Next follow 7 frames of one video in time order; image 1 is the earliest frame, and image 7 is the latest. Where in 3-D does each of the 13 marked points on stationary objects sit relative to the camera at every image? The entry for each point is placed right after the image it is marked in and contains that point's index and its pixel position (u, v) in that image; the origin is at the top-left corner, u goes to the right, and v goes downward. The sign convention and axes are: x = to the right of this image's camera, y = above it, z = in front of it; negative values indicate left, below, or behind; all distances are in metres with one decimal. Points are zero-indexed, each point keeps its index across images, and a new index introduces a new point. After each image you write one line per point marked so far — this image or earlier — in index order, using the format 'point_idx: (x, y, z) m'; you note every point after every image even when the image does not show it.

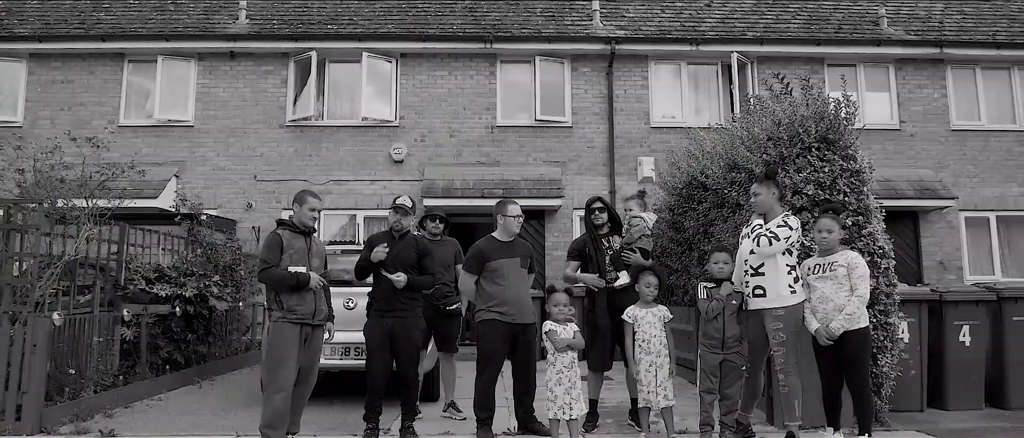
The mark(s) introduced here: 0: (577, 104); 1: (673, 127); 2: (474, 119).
0: (+1.0, +1.8, +12.0) m
1: (+2.5, +1.4, +12.0) m
2: (-0.6, +1.5, +11.8) m
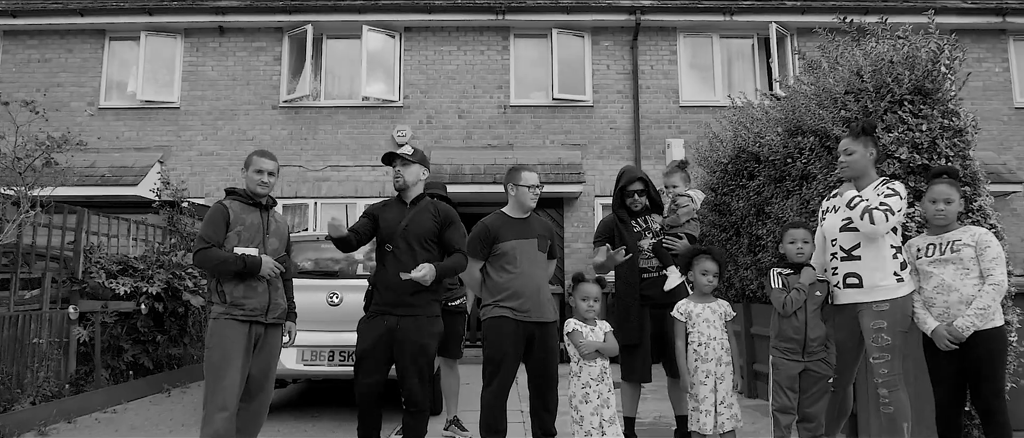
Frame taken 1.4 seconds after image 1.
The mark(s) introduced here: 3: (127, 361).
0: (+1.2, +1.9, +10.9) m
1: (+2.7, +1.6, +10.9) m
2: (-0.4, +1.7, +10.7) m
3: (-3.4, -1.3, +6.8) m
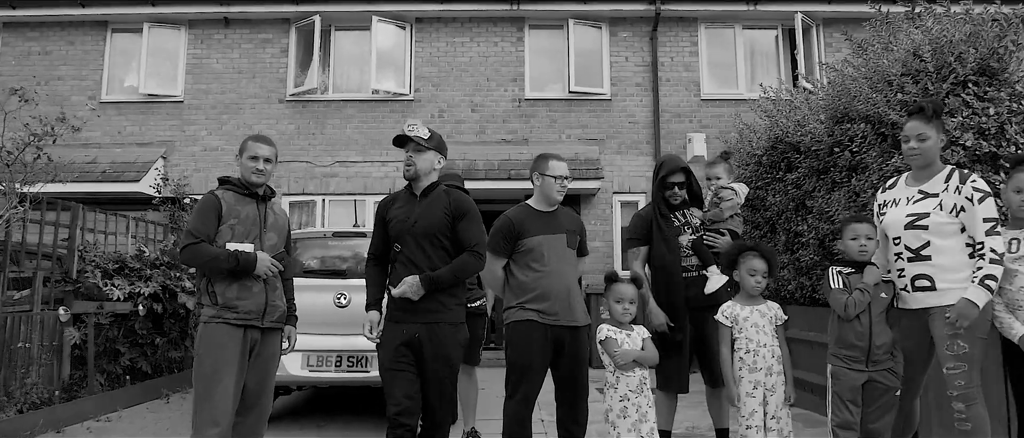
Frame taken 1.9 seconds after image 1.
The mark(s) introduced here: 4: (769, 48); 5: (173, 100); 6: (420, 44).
0: (+1.4, +2.0, +10.5) m
1: (+2.9, +1.6, +10.4) m
2: (-0.2, +1.7, +10.3) m
3: (-3.3, -1.2, +6.5) m
4: (+3.6, +2.4, +10.9) m
5: (-4.5, +1.6, +10.3) m
6: (-1.2, +2.4, +10.5) m
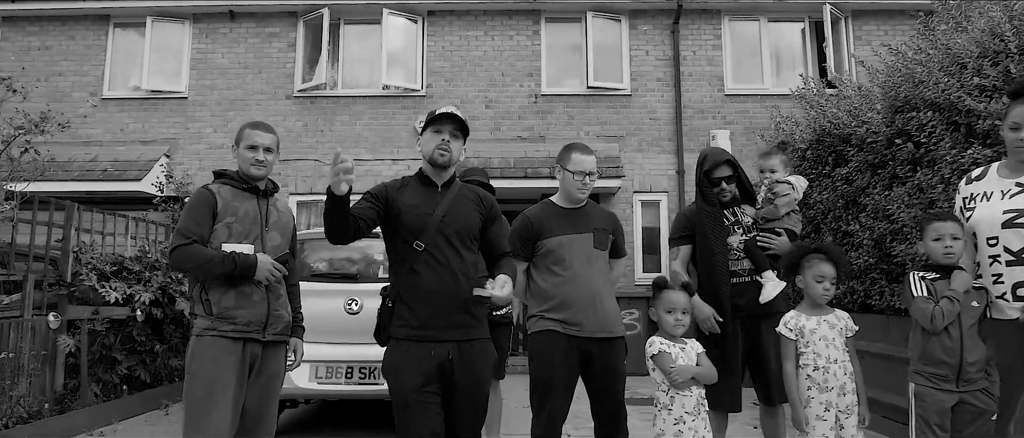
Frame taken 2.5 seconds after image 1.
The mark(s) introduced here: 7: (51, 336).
0: (+1.6, +2.0, +10.1) m
1: (+3.1, +1.6, +10.0) m
2: (0.0, +1.7, +9.9) m
3: (-3.1, -1.2, +6.1) m
4: (+3.8, +2.4, +10.4) m
5: (-4.3, +1.6, +9.9) m
6: (-1.0, +2.4, +10.1) m
7: (-3.2, -0.8, +5.4) m
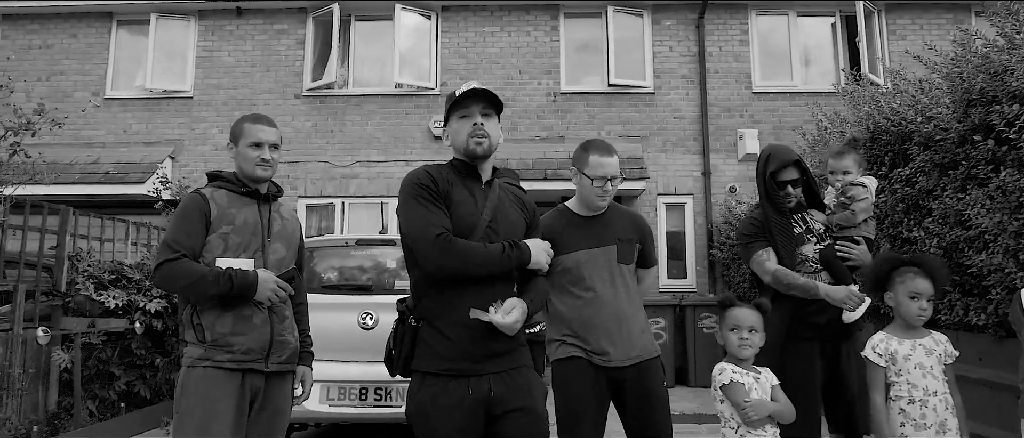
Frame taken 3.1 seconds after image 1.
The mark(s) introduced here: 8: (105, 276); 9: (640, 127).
0: (+1.9, +1.9, +9.6) m
1: (+3.3, +1.6, +9.6) m
2: (+0.3, +1.7, +9.5) m
3: (-2.9, -1.3, +5.7) m
4: (+4.1, +2.4, +10.0) m
5: (-4.1, +1.5, +9.5) m
6: (-0.8, +2.3, +9.7) m
7: (-3.1, -0.9, +5.1) m
8: (-3.1, -0.4, +5.8) m
9: (+1.6, +1.1, +9.4) m
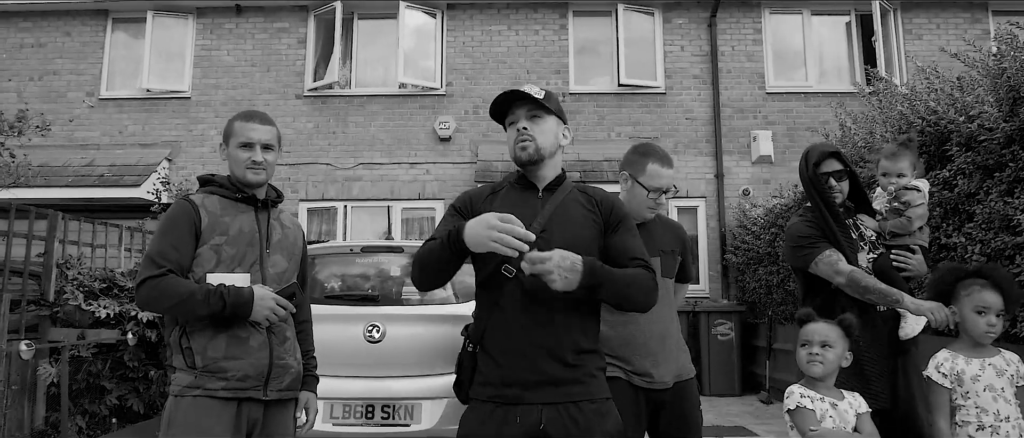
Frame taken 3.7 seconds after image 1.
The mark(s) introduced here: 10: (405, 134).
0: (+1.9, +1.9, +9.4) m
1: (+3.4, +1.5, +9.3) m
2: (+0.3, +1.6, +9.2) m
3: (-2.8, -1.3, +5.5) m
4: (+4.1, +2.3, +9.7) m
5: (-4.0, +1.5, +9.3) m
6: (-0.7, +2.3, +9.4) m
7: (-3.0, -0.9, +4.8) m
8: (-3.0, -0.5, +5.5) m
9: (+1.6, +1.1, +9.2) m
10: (-1.3, +1.0, +9.1) m
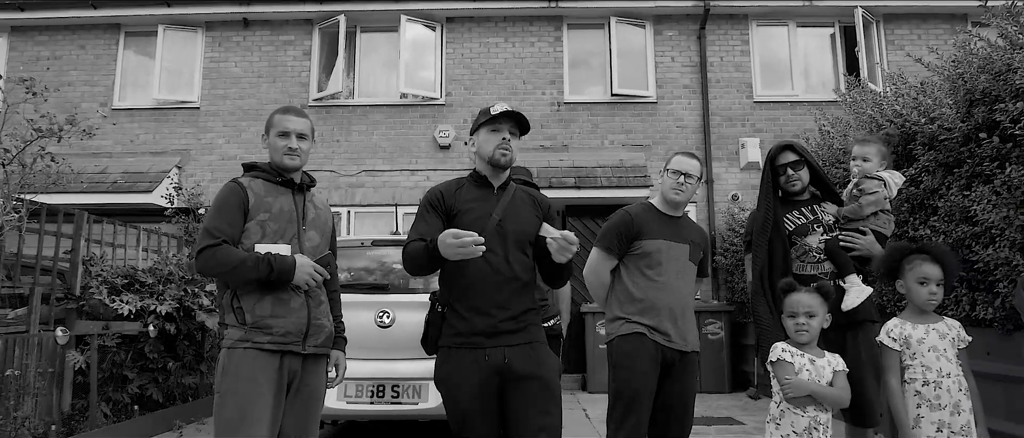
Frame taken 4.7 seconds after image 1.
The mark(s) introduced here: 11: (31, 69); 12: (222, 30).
0: (+1.9, +1.8, +9.8) m
1: (+3.4, +1.5, +9.7) m
2: (+0.3, +1.6, +9.6) m
3: (-2.8, -1.3, +5.8) m
4: (+4.1, +2.3, +10.1) m
5: (-4.0, +1.4, +9.6) m
6: (-0.8, +2.2, +9.8) m
7: (-3.0, -0.9, +5.1) m
8: (-3.0, -0.5, +5.9) m
9: (+1.6, +1.0, +9.5) m
10: (-1.3, +1.0, +9.5) m
11: (-6.1, +1.9, +9.7) m
12: (-3.7, +2.4, +9.9) m
